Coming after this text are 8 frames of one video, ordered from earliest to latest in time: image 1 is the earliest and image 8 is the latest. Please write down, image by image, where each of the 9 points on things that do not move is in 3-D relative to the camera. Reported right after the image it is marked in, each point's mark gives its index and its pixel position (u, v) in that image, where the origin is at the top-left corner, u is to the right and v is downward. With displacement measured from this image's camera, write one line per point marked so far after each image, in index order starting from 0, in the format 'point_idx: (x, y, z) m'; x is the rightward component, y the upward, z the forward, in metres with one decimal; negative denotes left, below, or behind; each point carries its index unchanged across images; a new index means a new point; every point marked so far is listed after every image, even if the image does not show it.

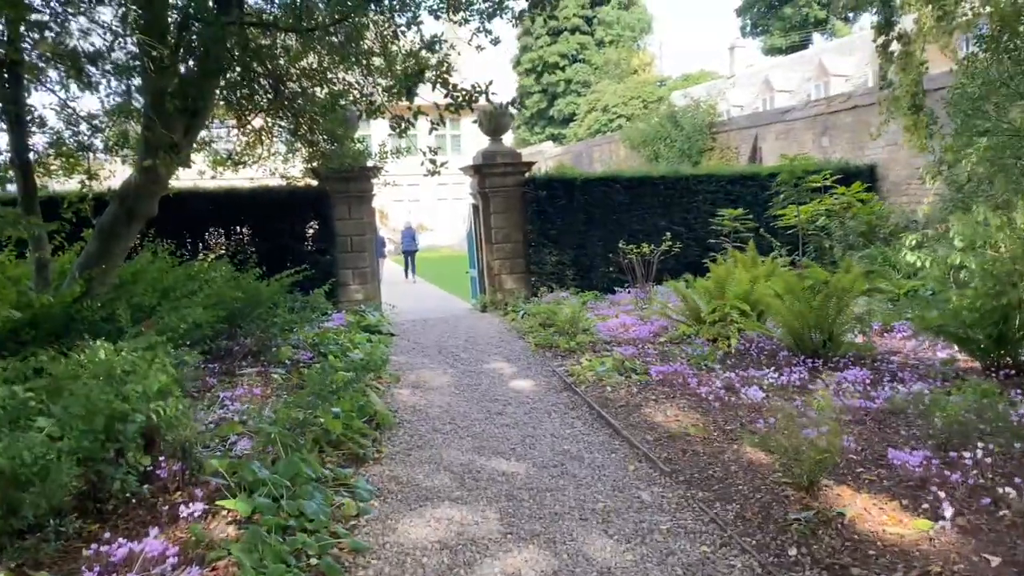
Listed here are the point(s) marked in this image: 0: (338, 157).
0: (-1.8, +1.3, +8.7) m
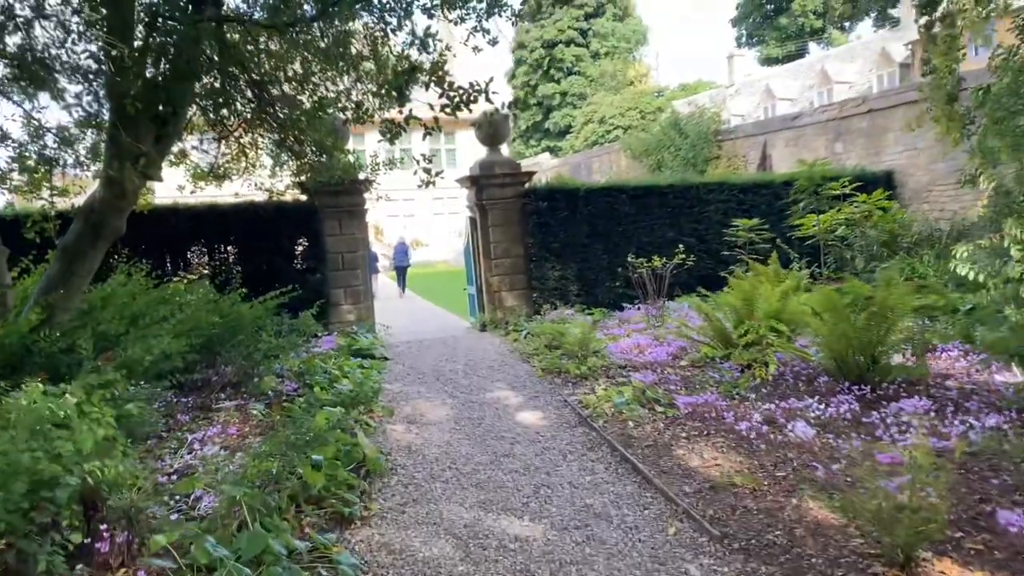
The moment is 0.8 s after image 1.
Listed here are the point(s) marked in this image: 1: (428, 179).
0: (-1.8, +1.1, +8.1) m
1: (-0.7, +0.9, +6.8) m
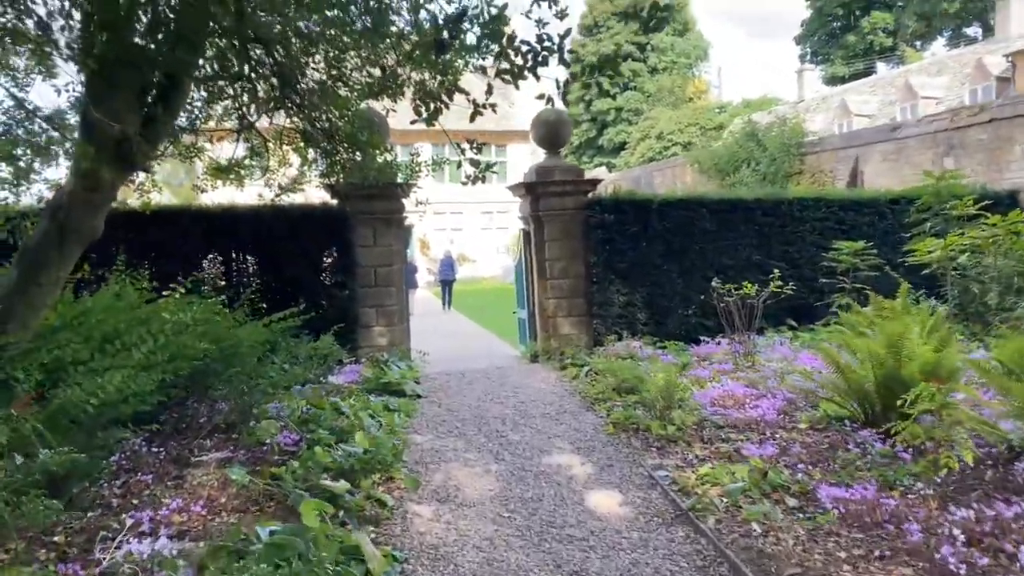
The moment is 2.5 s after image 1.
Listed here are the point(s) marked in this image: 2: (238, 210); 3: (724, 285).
0: (-1.2, +1.0, +7.0) m
1: (-0.2, +0.7, +5.6) m
2: (-2.4, +0.7, +7.4) m
3: (+2.0, 0.0, +8.0) m
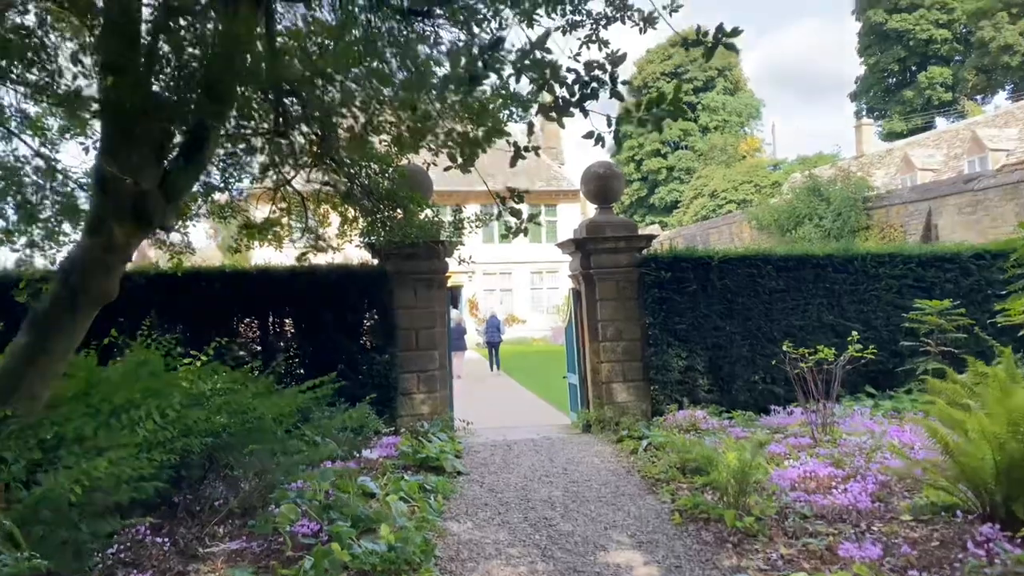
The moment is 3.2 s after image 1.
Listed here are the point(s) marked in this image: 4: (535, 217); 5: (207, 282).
0: (-0.9, +0.5, +6.6) m
1: (+0.1, +0.3, +5.1) m
2: (-2.0, +0.2, +7.1) m
3: (+2.4, -0.5, +7.3) m
4: (+0.1, +0.4, +5.0) m
5: (-2.5, +0.1, +7.0) m
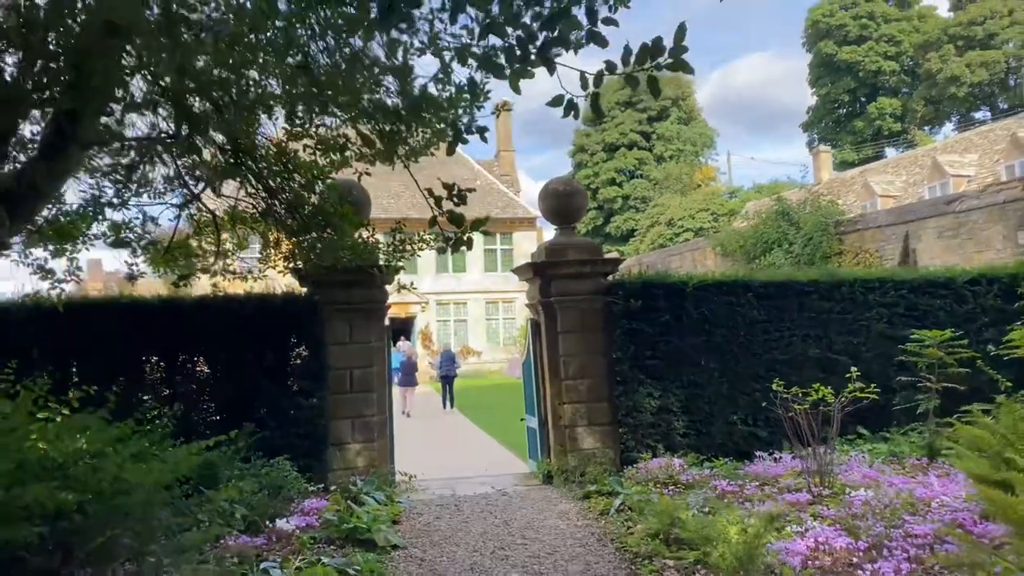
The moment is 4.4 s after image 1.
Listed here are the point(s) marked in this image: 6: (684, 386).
0: (-1.2, +0.3, +5.6) m
1: (-0.2, +0.2, +4.2) m
2: (-2.4, -0.1, +6.1) m
3: (+2.1, -0.8, +6.5) m
4: (-0.1, +0.3, +4.1) m
5: (-2.9, -0.2, +6.0) m
6: (+1.3, -0.8, +6.6) m
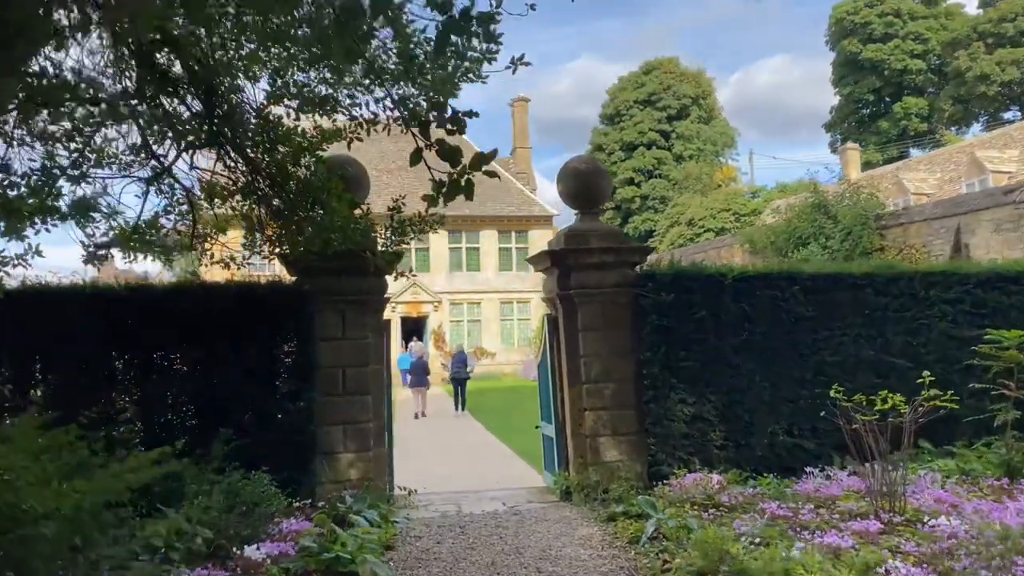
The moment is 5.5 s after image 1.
0: (-1.1, +0.3, +4.9) m
1: (-0.2, +0.3, +3.5) m
2: (-2.3, 0.0, +5.4) m
3: (+2.2, -0.7, +5.7) m
4: (-0.1, +0.3, +3.4) m
5: (-2.8, -0.1, +5.3) m
6: (+1.4, -0.7, +5.8) m
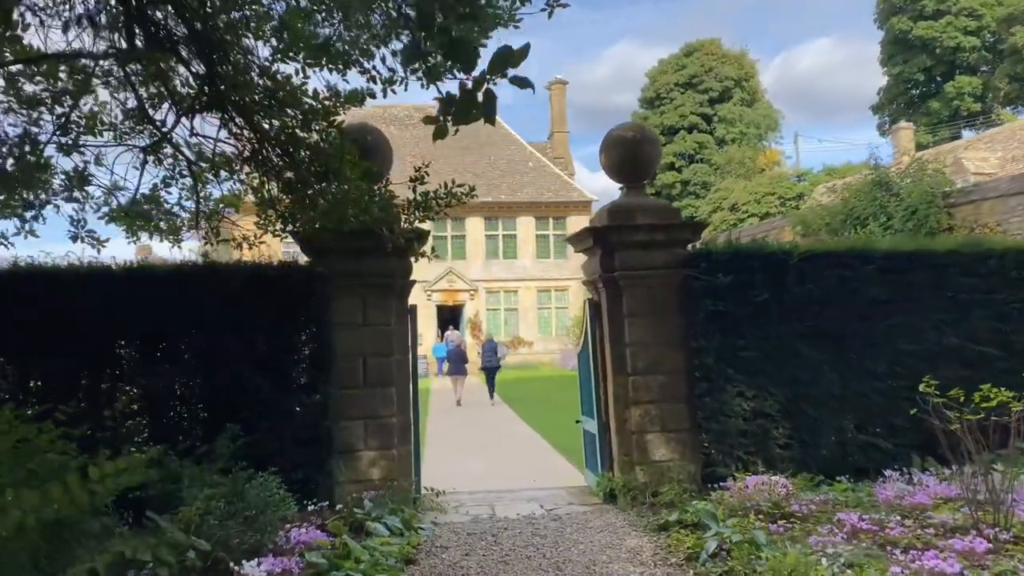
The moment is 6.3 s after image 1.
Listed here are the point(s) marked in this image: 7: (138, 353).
0: (-0.9, +0.4, +4.4) m
1: (0.0, +0.3, +2.9) m
2: (-2.1, +0.1, +4.9) m
3: (+2.4, -0.6, +5.1) m
4: (+0.1, +0.4, +2.8) m
5: (-2.6, 0.0, +4.8) m
6: (+1.7, -0.6, +5.2) m
7: (-2.2, -0.3, +4.9) m
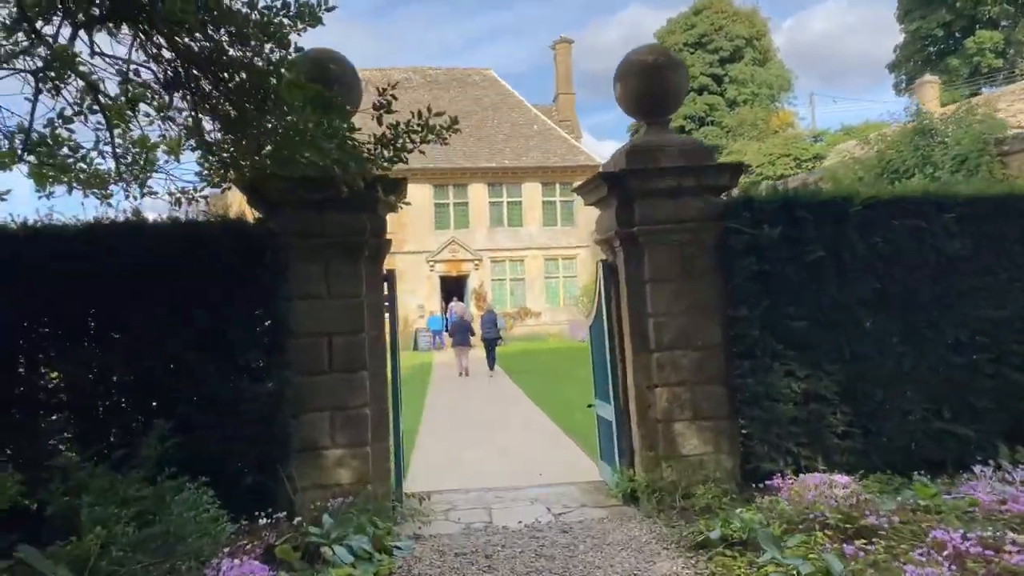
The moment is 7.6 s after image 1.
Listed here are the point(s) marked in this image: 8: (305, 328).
0: (-1.0, +0.6, +3.4) m
1: (-0.1, +0.5, +2.0) m
2: (-2.1, +0.3, +4.0) m
3: (+2.4, -0.3, +4.1) m
4: (0.0, +0.5, +1.8) m
5: (-2.6, +0.2, +3.9) m
6: (+1.7, -0.4, +4.3) m
7: (-2.2, -0.2, +4.0) m
8: (-1.0, -0.2, +4.1) m
